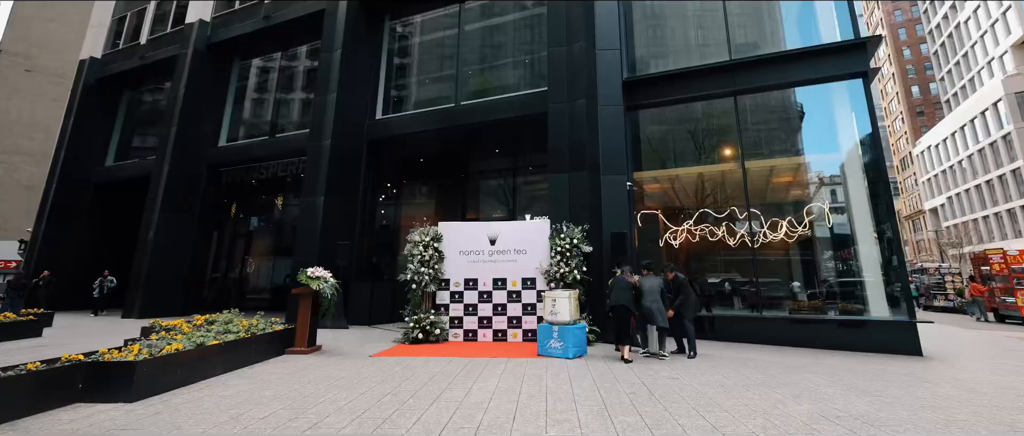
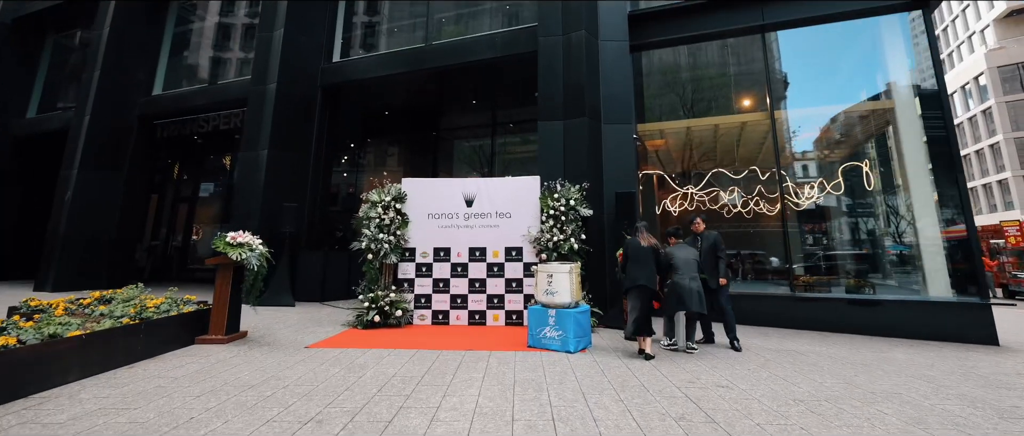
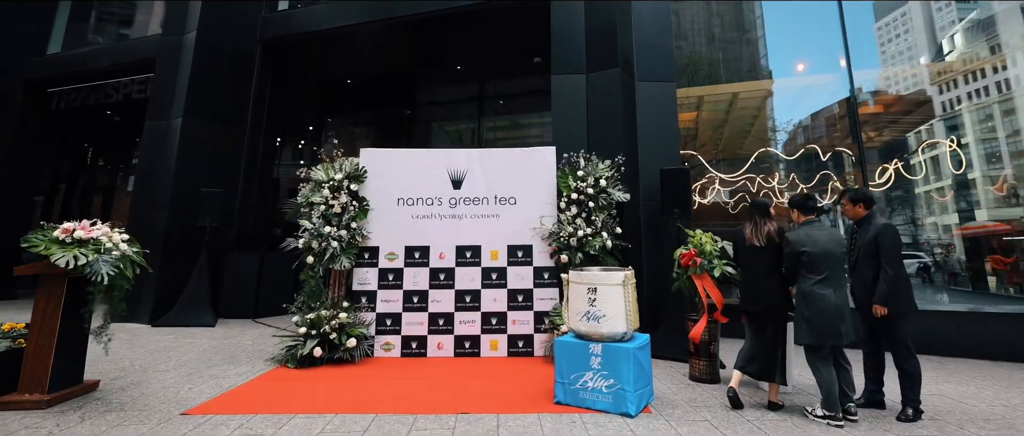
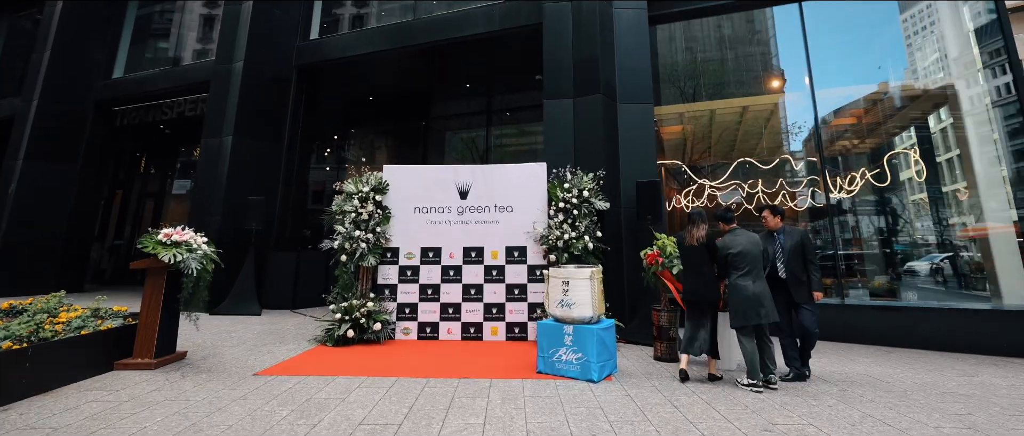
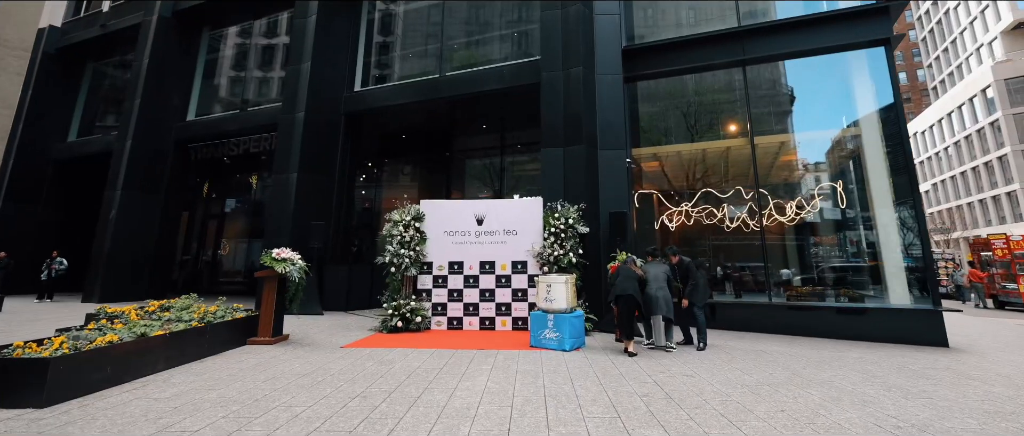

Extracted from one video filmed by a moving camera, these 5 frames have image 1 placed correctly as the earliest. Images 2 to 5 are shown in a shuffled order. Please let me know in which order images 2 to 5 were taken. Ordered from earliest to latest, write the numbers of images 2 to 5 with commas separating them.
5, 2, 4, 3
